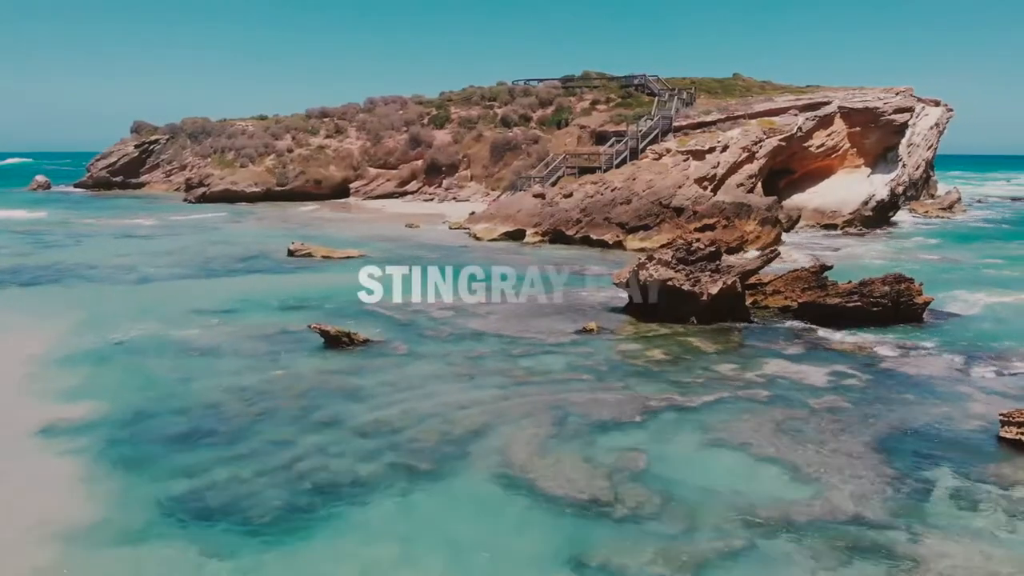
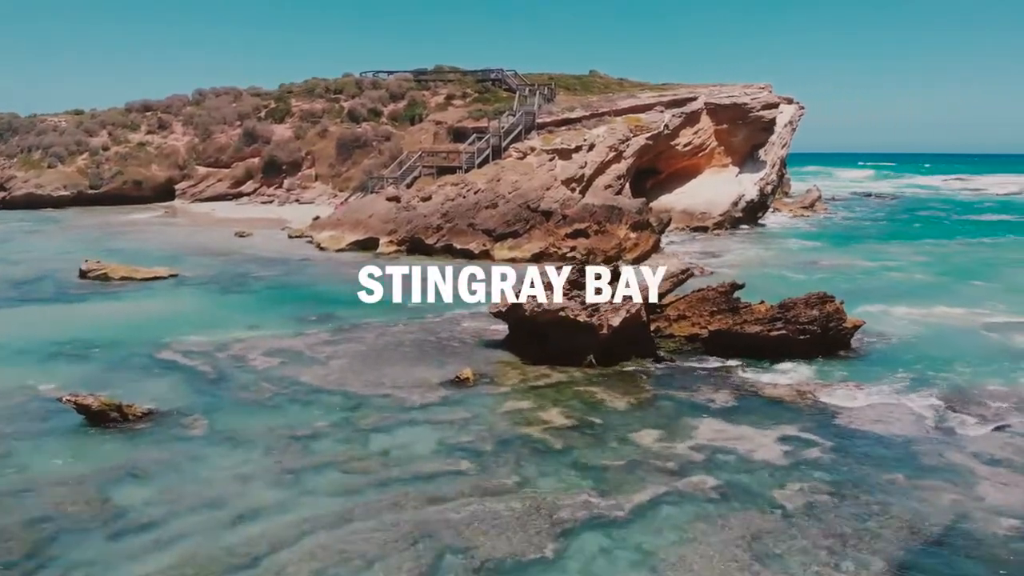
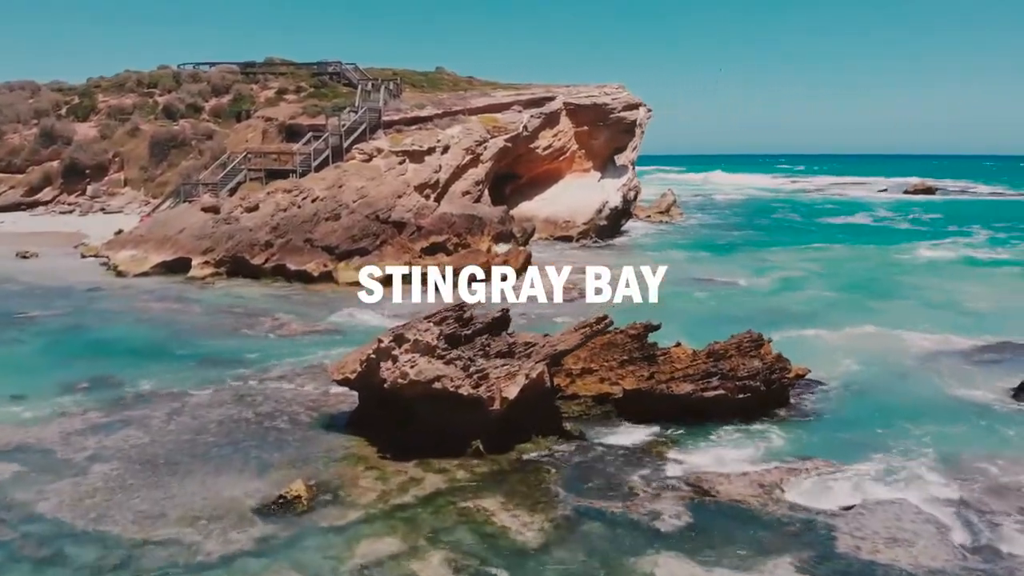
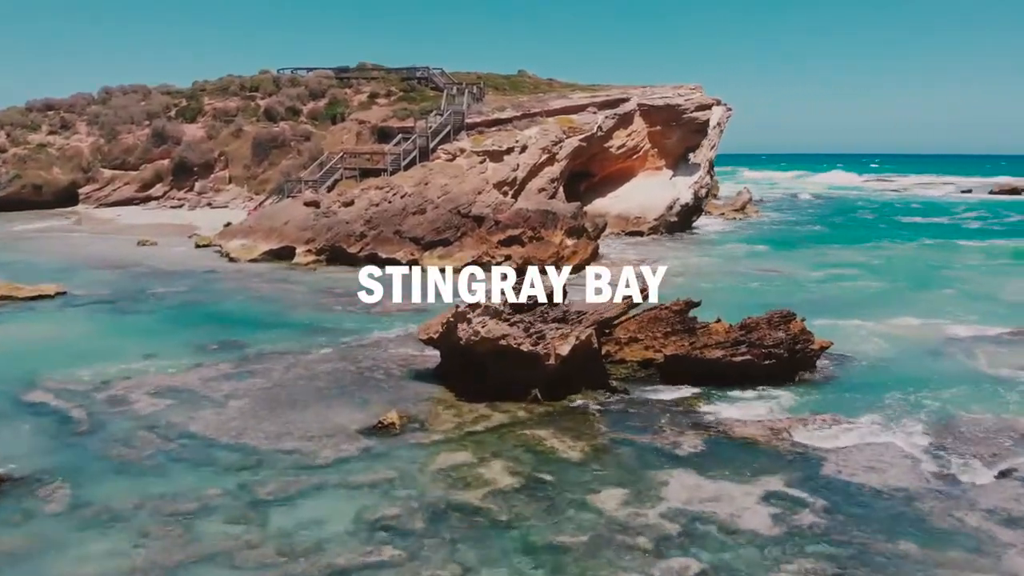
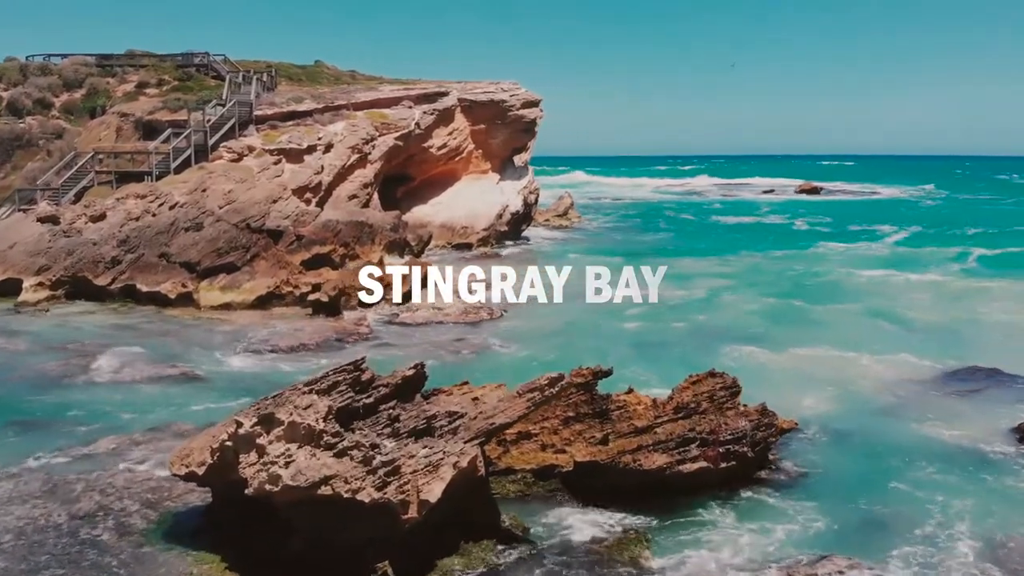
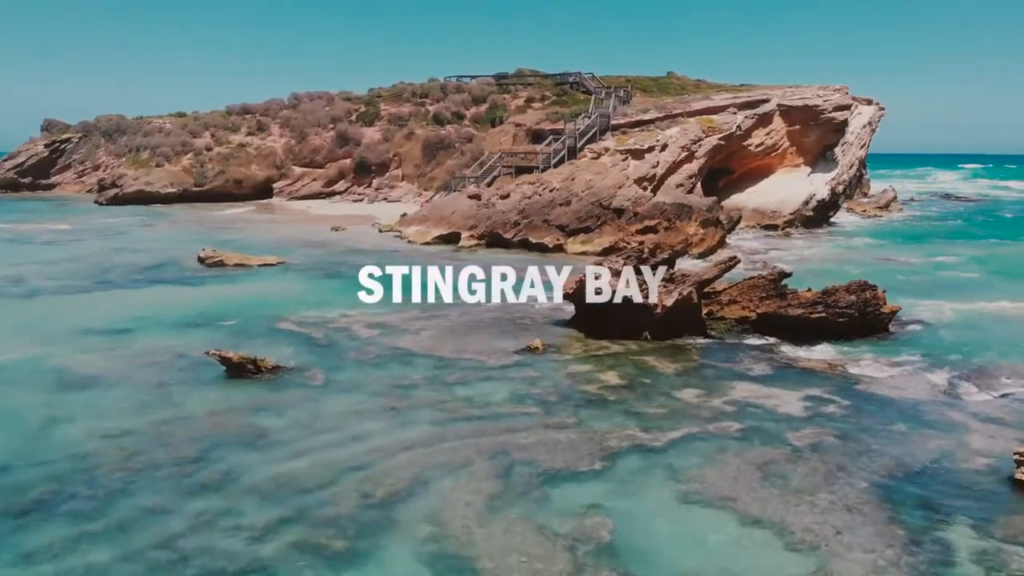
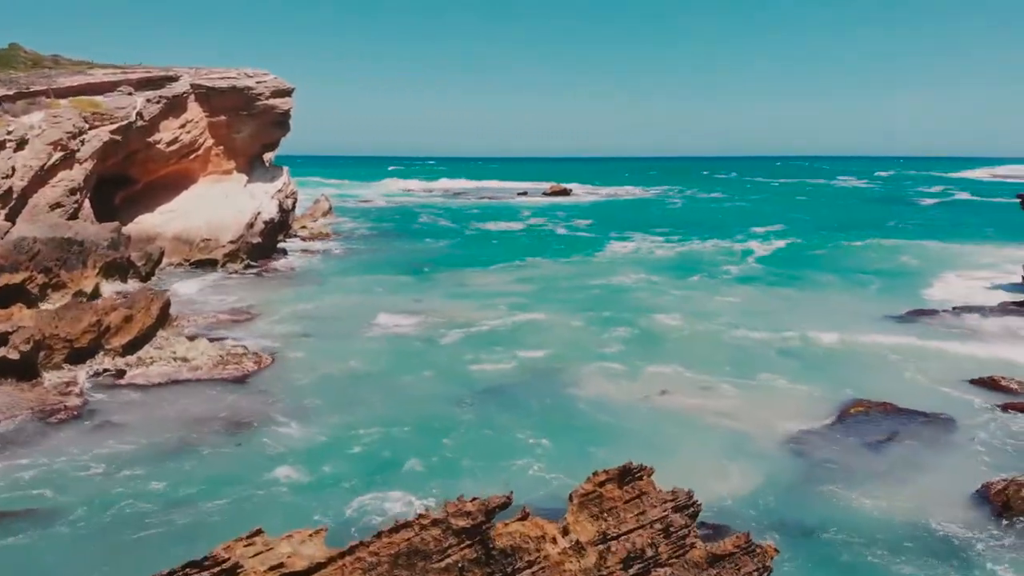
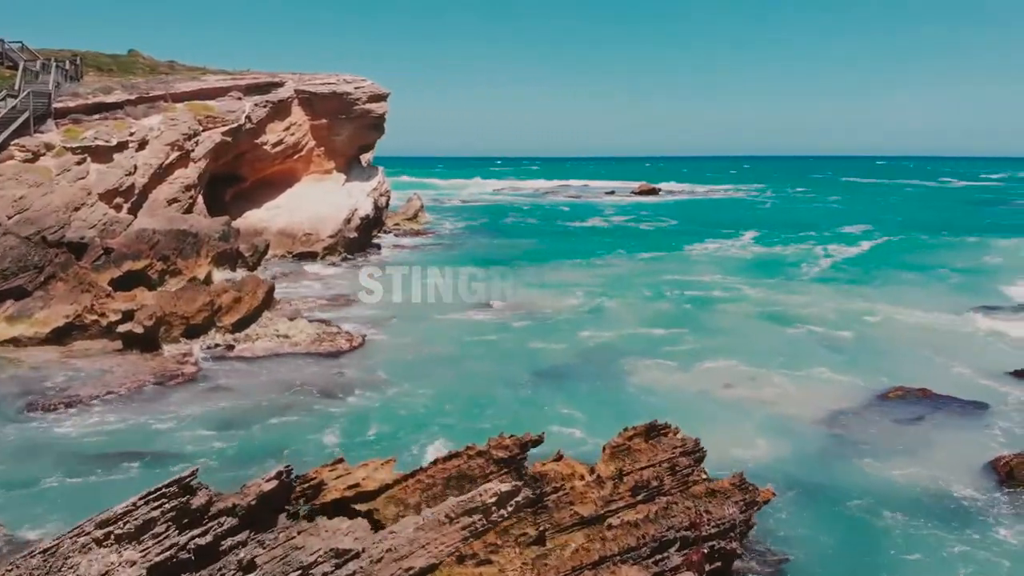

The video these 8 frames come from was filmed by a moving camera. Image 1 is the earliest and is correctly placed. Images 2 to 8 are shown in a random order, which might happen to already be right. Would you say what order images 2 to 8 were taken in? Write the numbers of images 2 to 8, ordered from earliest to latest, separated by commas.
6, 2, 4, 3, 5, 8, 7
